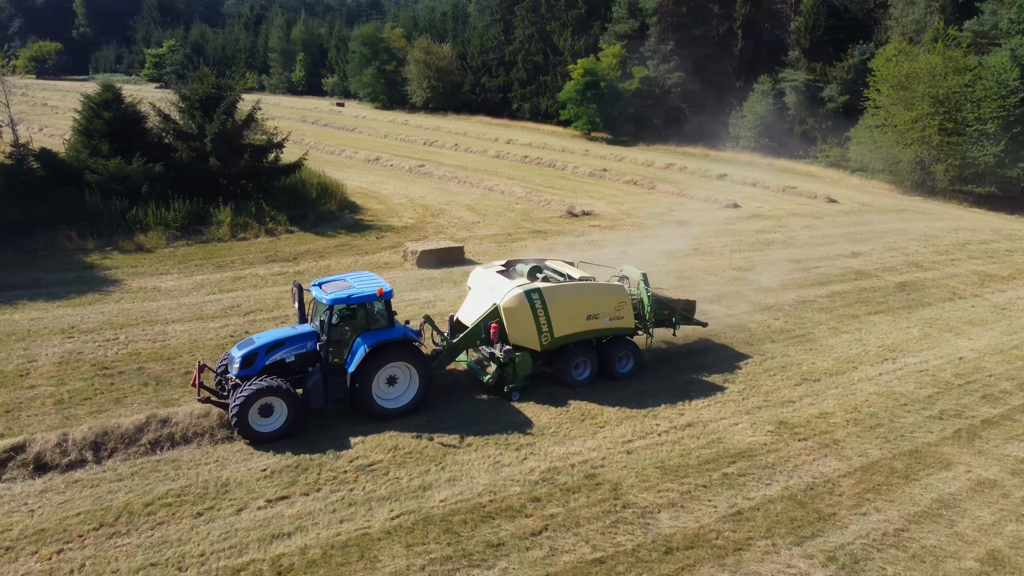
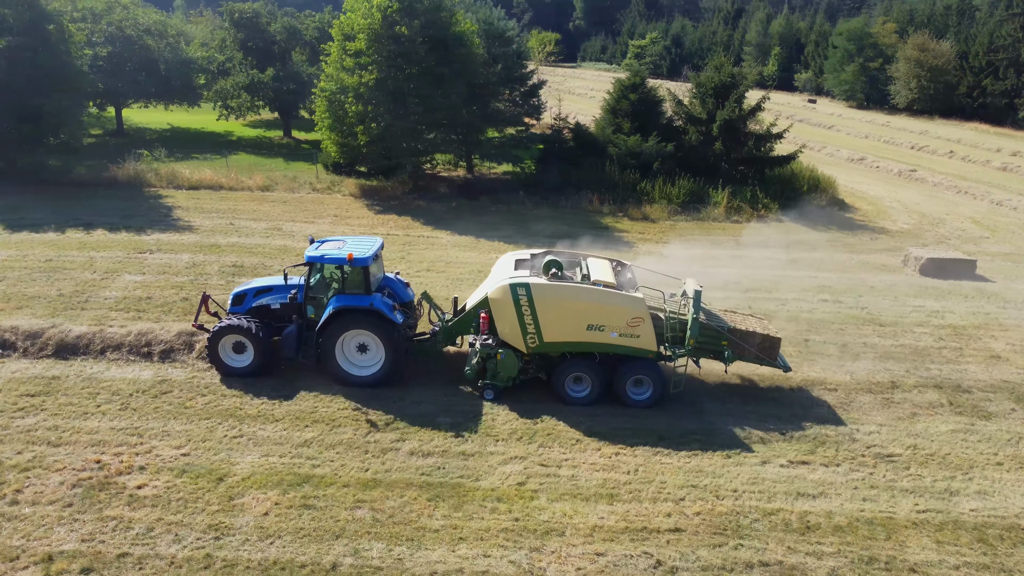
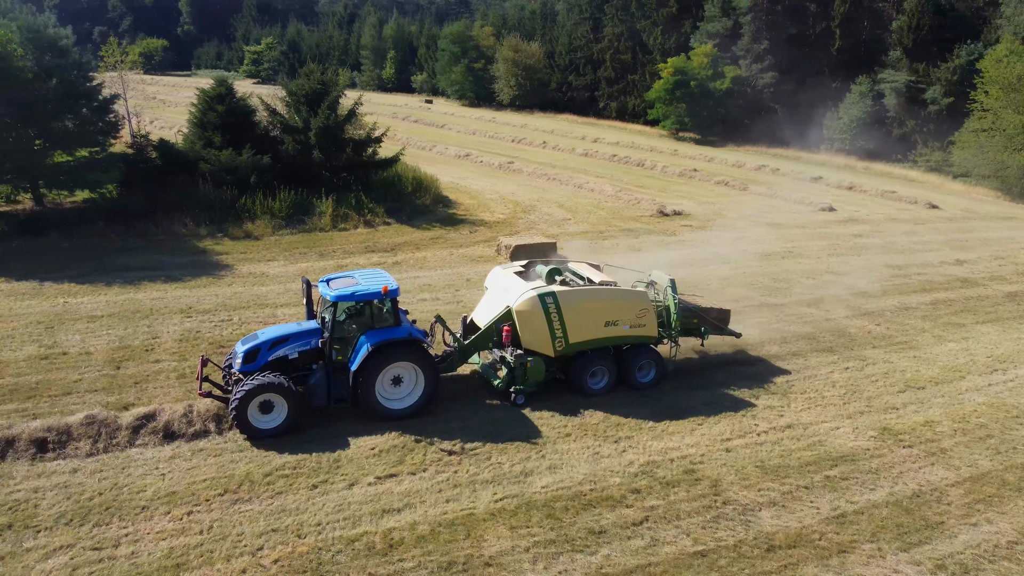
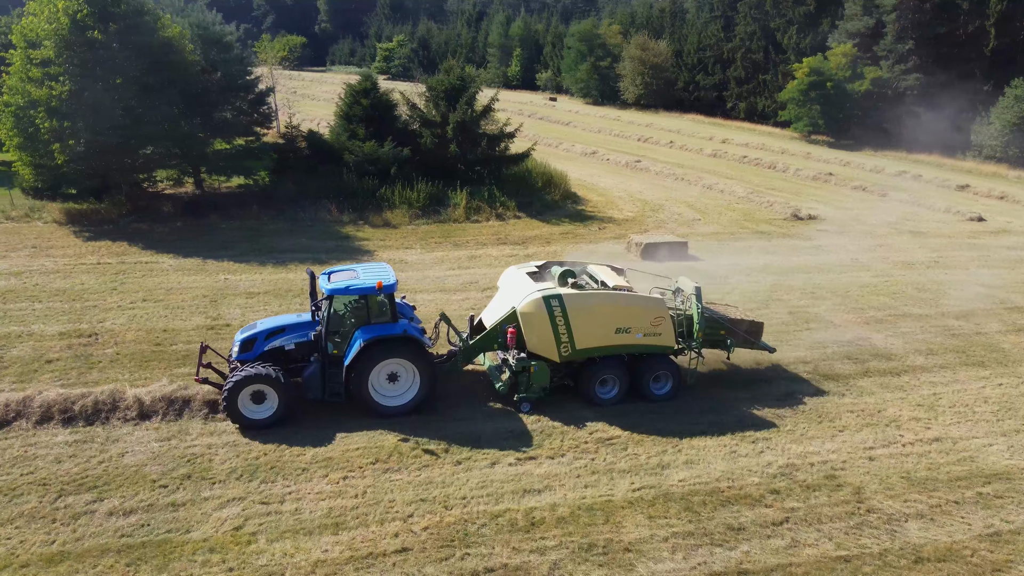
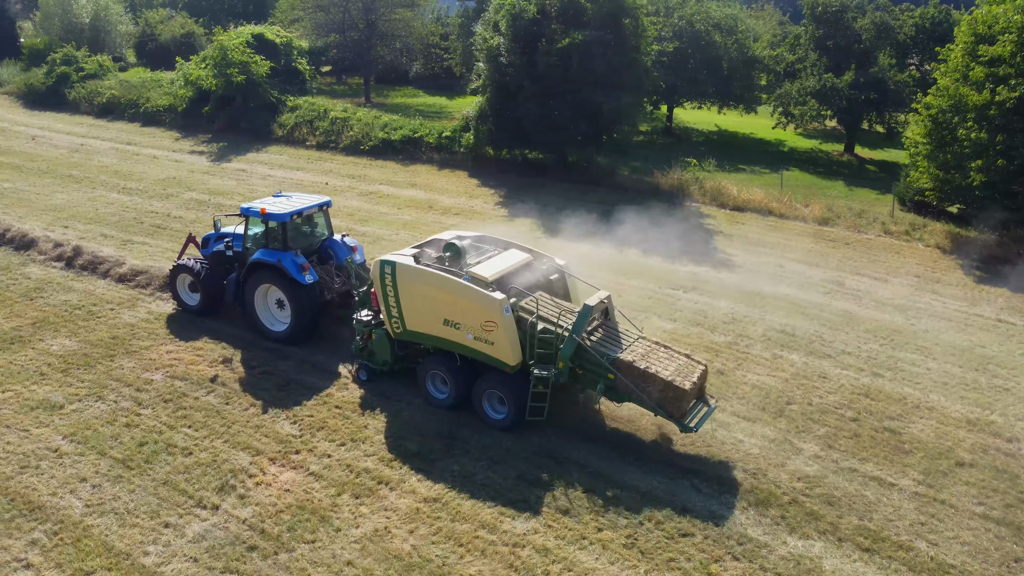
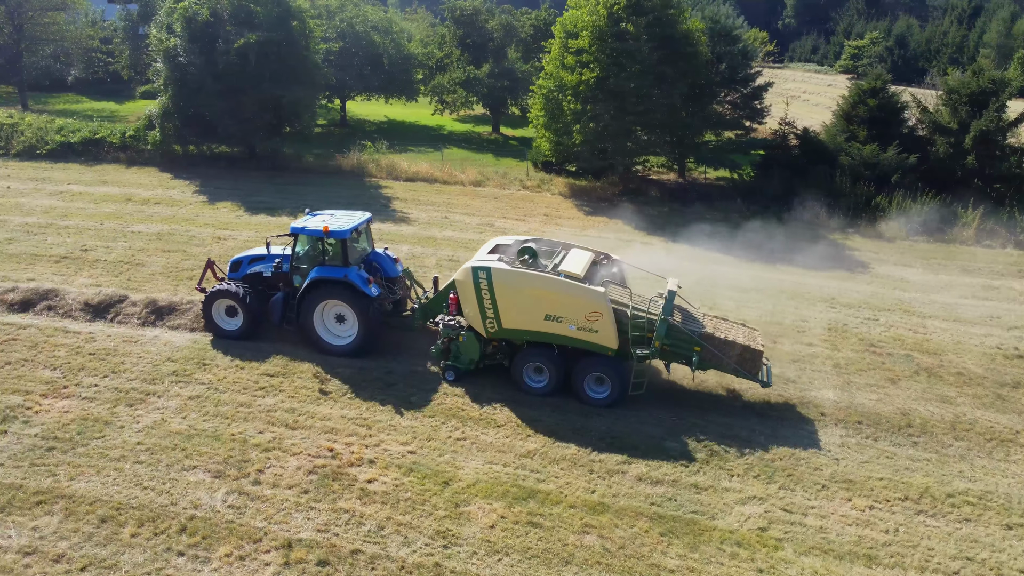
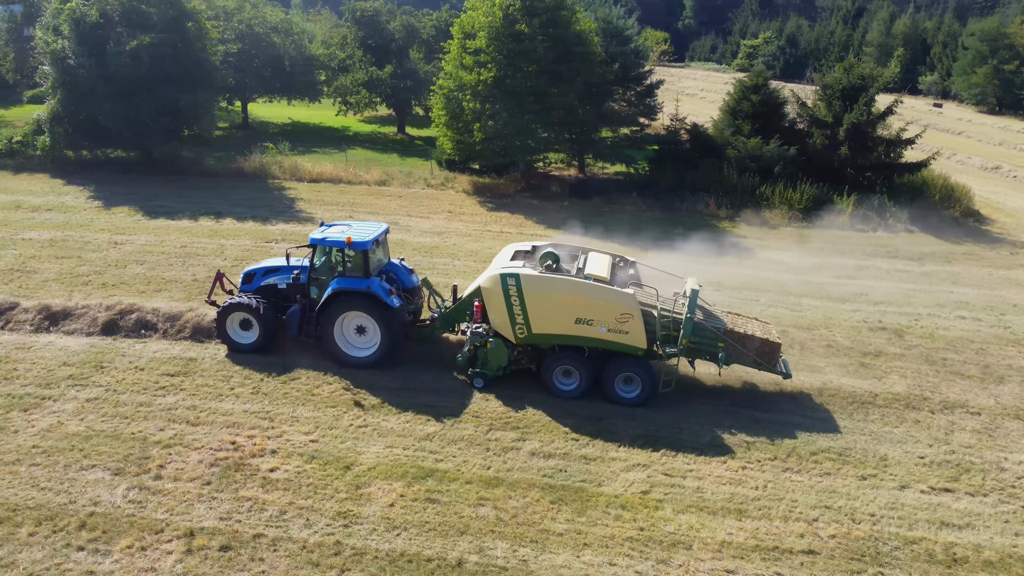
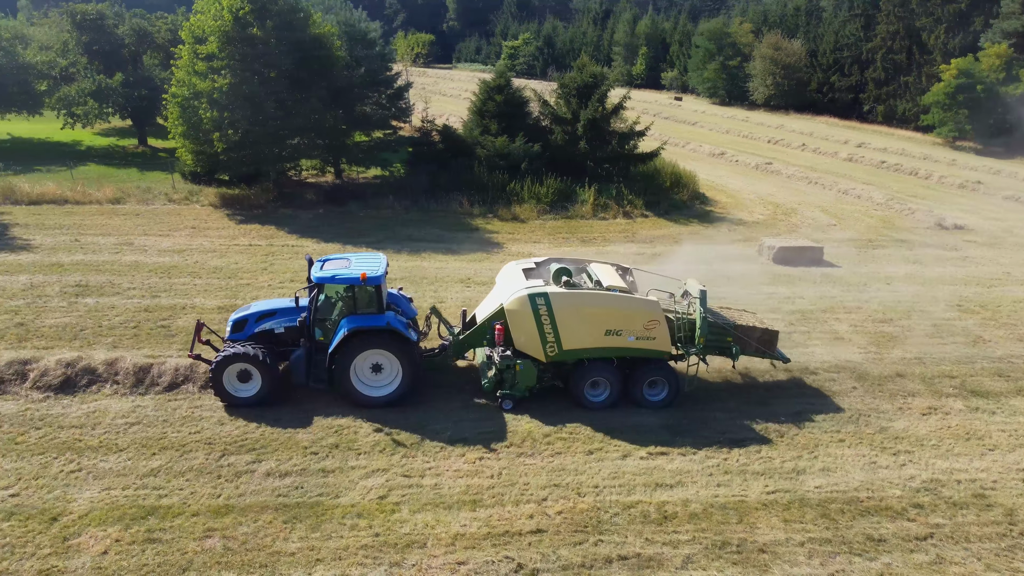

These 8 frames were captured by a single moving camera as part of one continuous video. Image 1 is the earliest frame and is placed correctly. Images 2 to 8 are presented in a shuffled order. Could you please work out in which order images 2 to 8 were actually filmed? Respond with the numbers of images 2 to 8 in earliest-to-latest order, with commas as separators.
3, 4, 8, 2, 7, 6, 5
